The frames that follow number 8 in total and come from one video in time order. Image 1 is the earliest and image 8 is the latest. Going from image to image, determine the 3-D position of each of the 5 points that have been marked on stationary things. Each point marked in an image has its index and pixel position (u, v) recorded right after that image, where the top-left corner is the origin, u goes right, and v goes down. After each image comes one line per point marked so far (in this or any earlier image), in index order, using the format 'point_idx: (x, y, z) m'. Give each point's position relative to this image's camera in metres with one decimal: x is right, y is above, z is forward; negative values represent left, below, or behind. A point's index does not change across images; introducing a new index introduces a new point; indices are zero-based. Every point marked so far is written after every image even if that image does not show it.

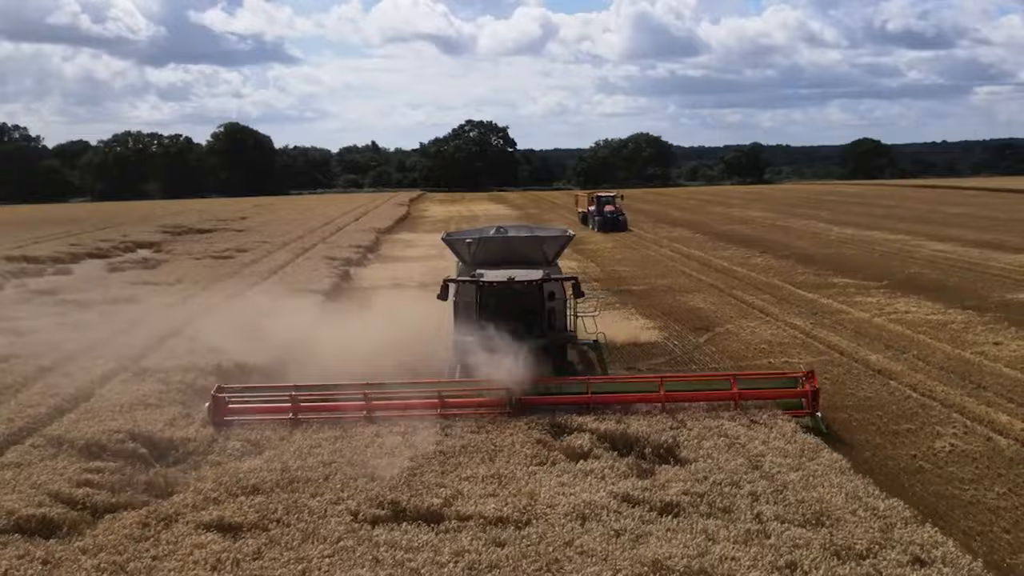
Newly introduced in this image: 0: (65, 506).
0: (-3.7, -1.8, +8.1) m
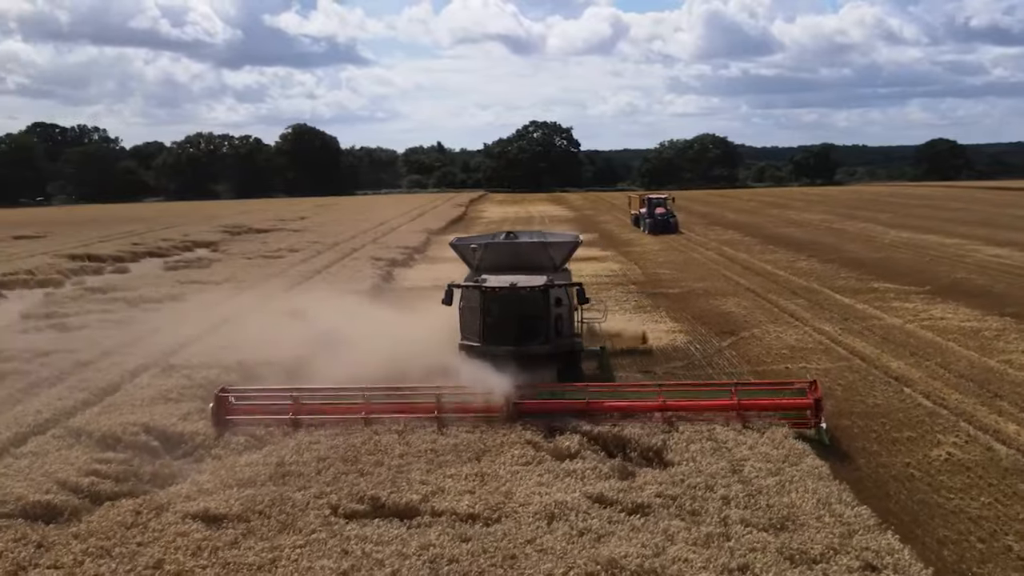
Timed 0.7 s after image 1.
0: (-3.8, -1.8, +8.6) m
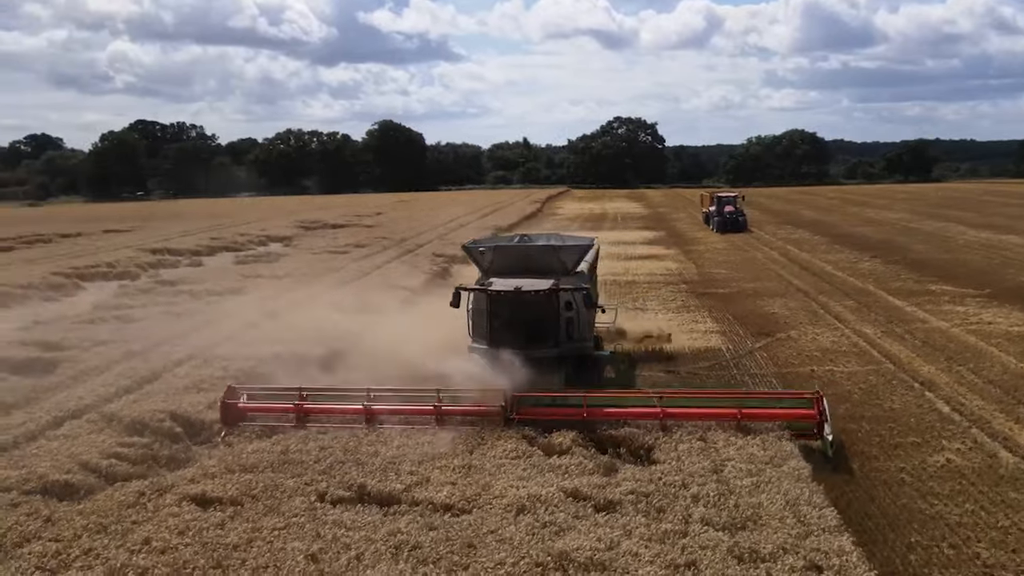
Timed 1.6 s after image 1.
0: (-4.0, -1.7, +9.2) m
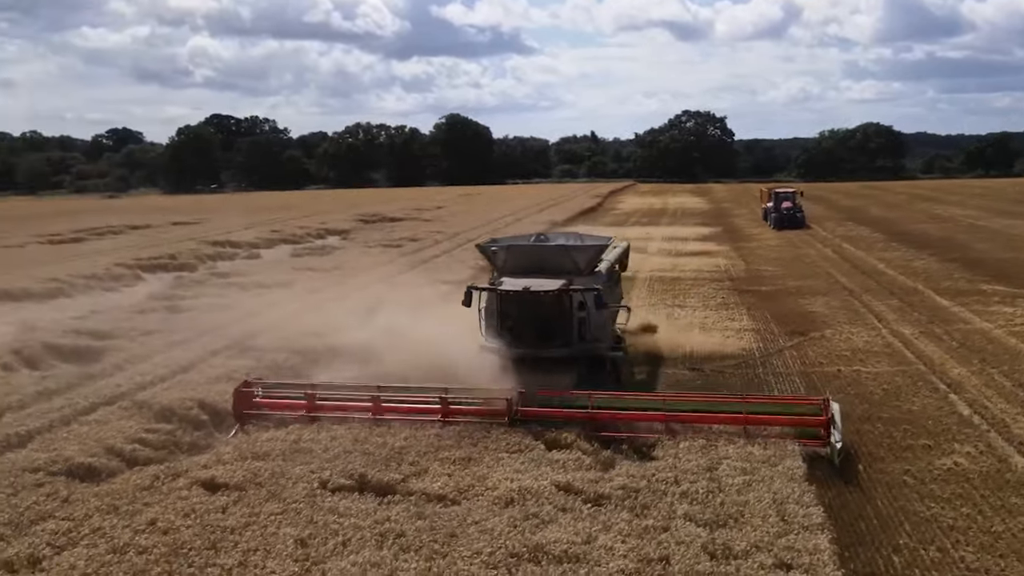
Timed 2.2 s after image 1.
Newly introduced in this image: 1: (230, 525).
0: (-4.0, -1.7, +9.7) m
1: (-2.2, -1.9, +7.7) m
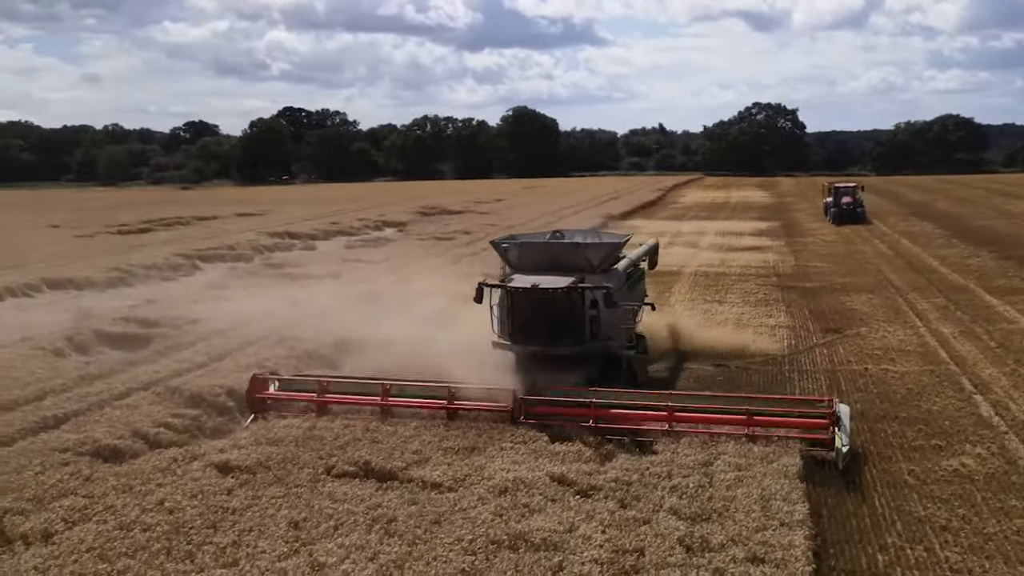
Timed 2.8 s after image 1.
0: (-3.9, -1.6, +10.2) m
1: (-2.3, -1.8, +8.1) m
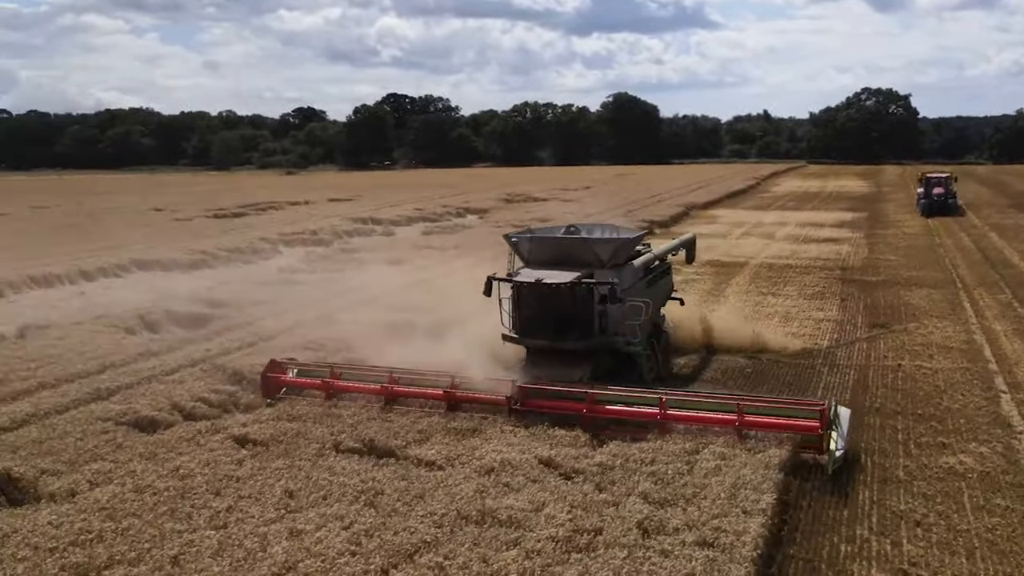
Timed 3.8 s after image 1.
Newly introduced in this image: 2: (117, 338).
0: (-3.8, -1.4, +11.1) m
1: (-2.5, -1.7, +8.8) m
2: (-6.3, -0.8, +15.6) m
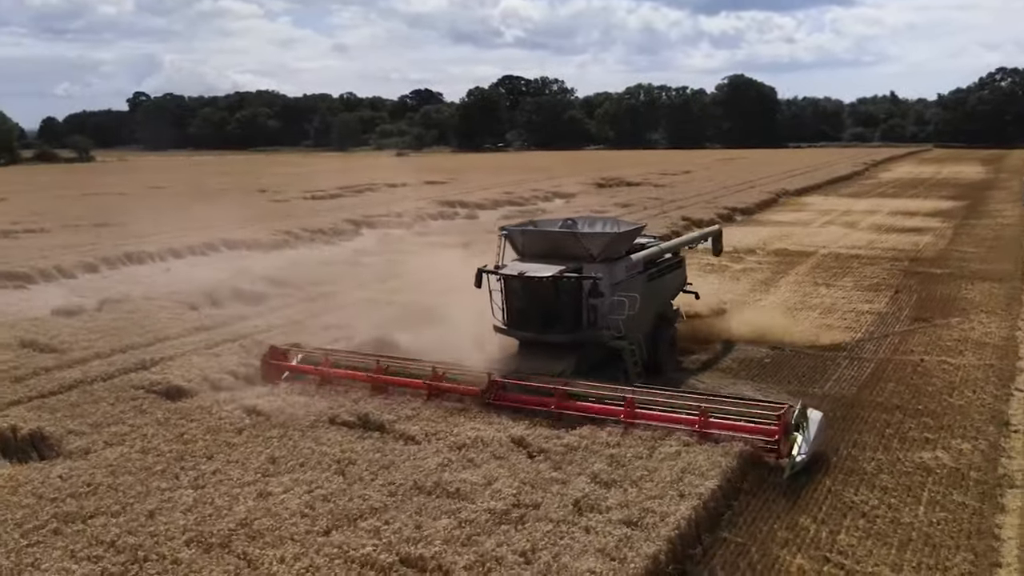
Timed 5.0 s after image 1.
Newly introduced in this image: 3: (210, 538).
0: (-3.8, -1.2, +12.1) m
1: (-2.7, -1.5, +9.7) m
2: (-5.7, -0.4, +16.9) m
3: (-2.3, -1.9, +7.4) m
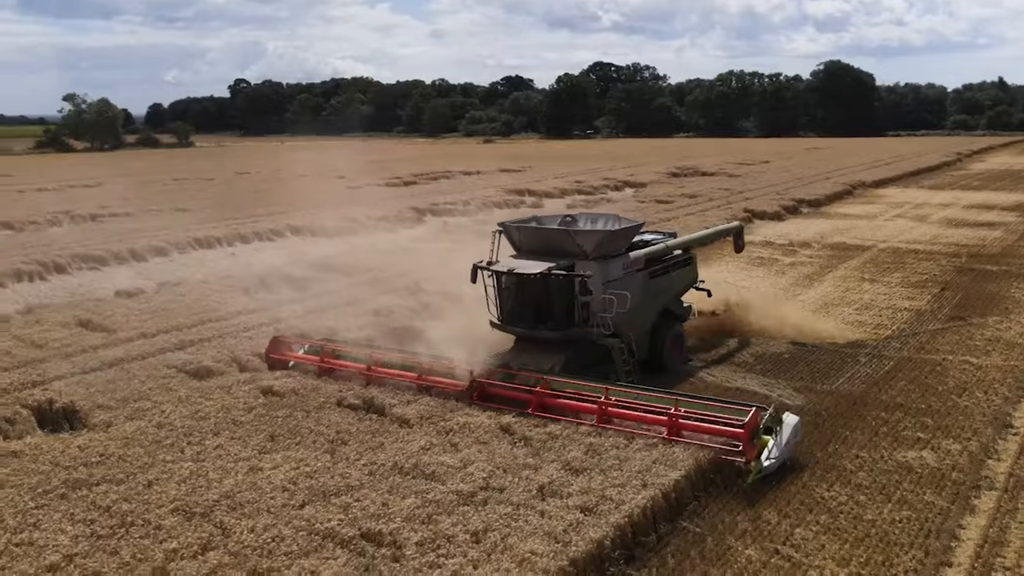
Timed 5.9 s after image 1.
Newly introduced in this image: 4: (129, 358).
0: (-3.7, -1.0, +12.9) m
1: (-2.8, -1.4, +10.4) m
2: (-5.1, -0.2, +17.8) m
3: (-2.6, -1.8, +8.1) m
4: (-5.1, -0.9, +13.1) m
